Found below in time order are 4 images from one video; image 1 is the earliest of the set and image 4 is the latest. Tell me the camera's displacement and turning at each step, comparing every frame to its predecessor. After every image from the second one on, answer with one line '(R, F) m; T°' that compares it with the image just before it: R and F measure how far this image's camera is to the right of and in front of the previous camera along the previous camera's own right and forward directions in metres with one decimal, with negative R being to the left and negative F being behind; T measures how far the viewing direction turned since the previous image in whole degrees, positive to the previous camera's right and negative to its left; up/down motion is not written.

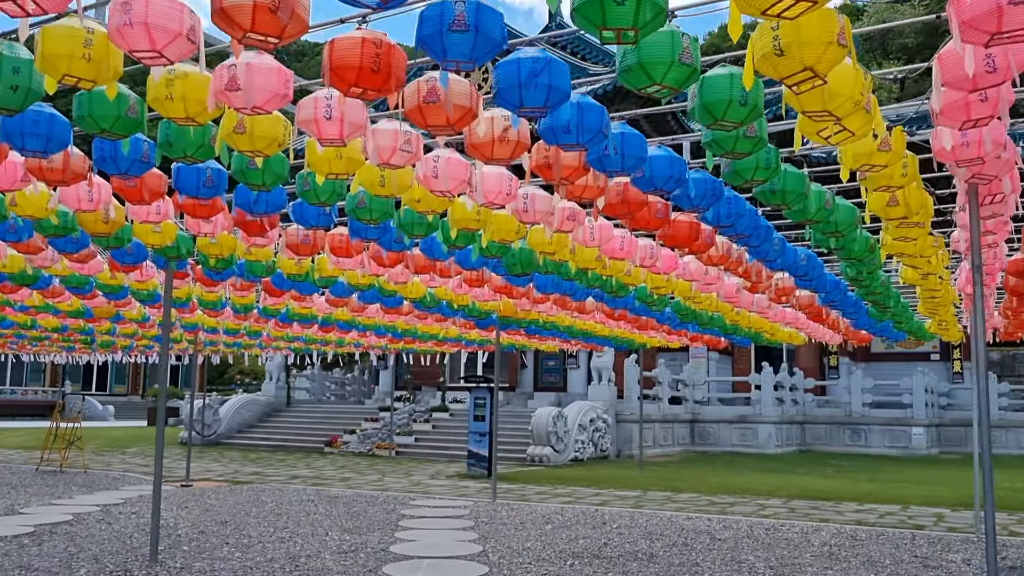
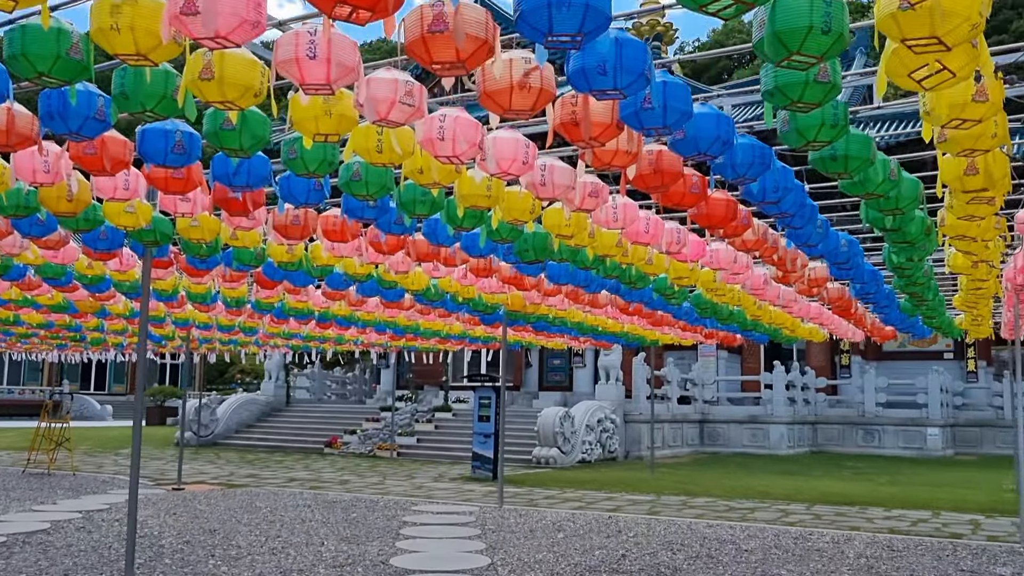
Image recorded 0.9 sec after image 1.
(-0.1, +0.9) m; 0°
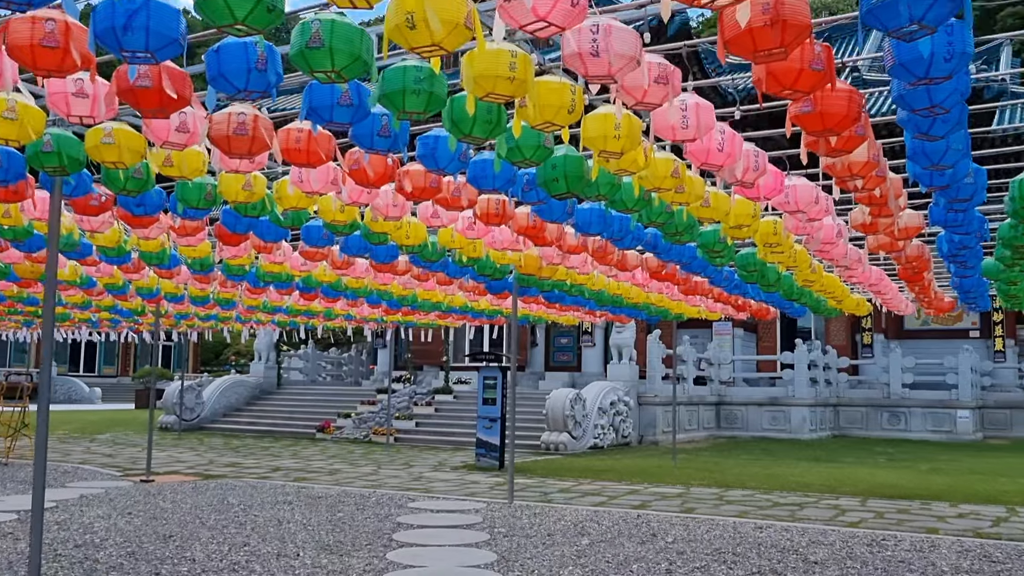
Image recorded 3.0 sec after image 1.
(-0.1, +2.0) m; 0°
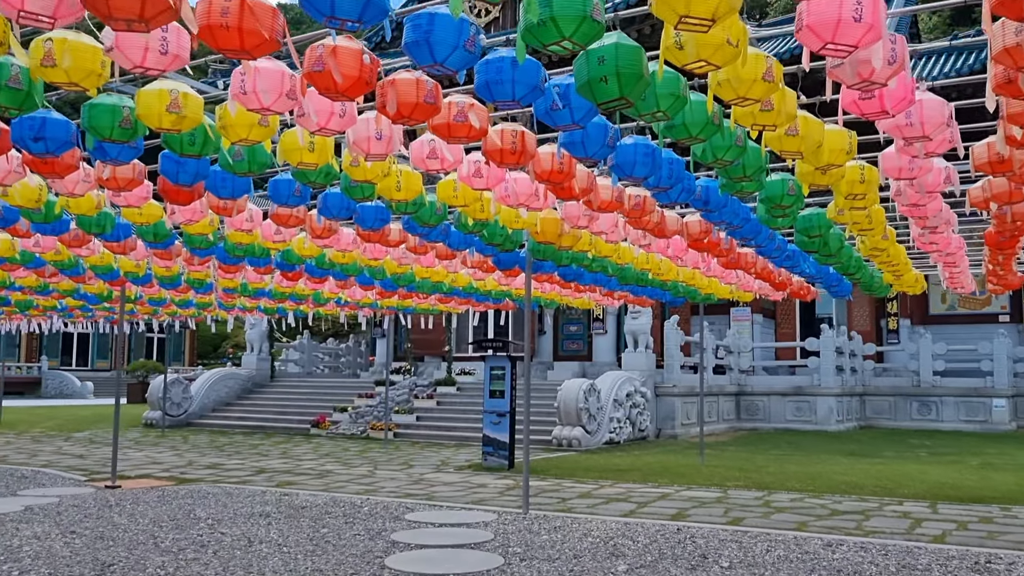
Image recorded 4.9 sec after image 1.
(-0.1, +1.9) m; 0°
